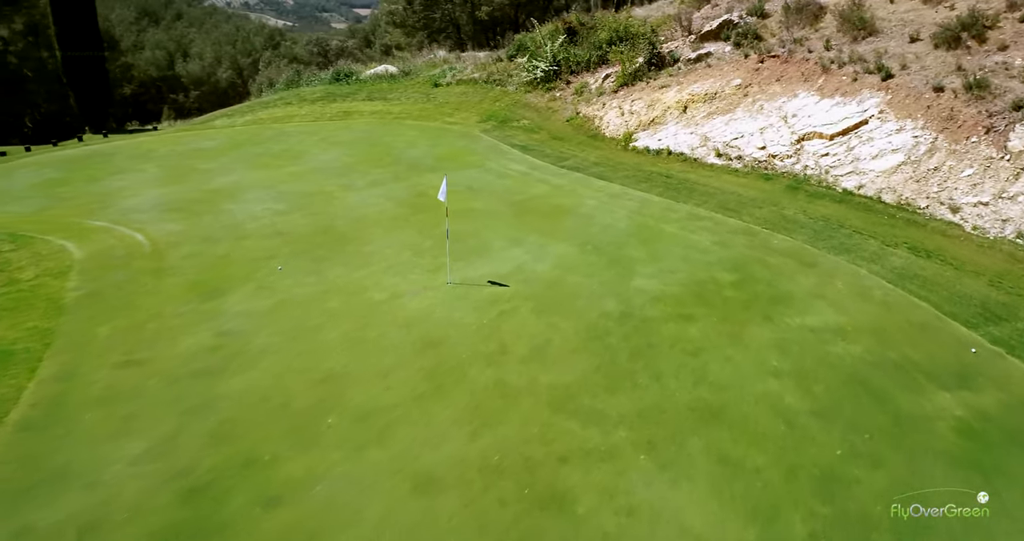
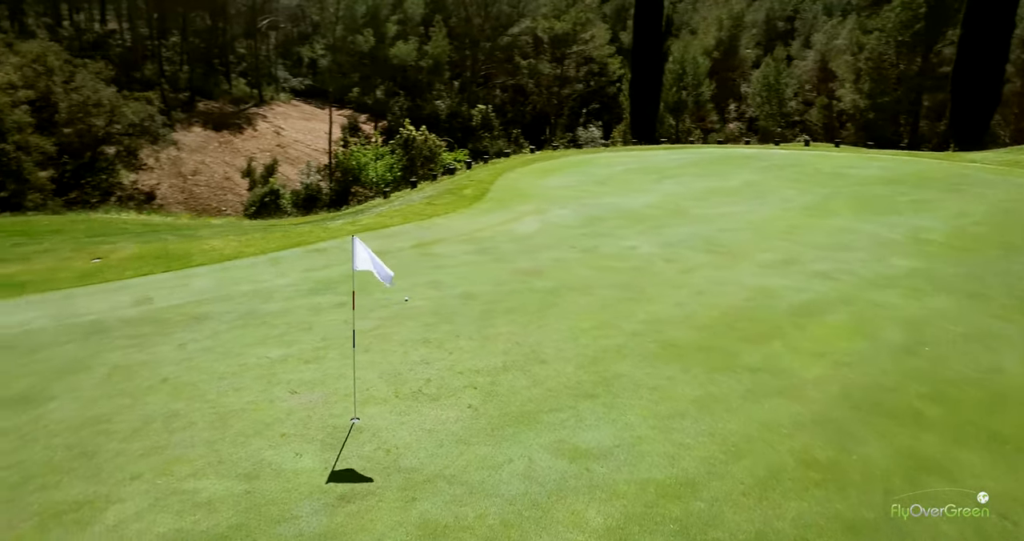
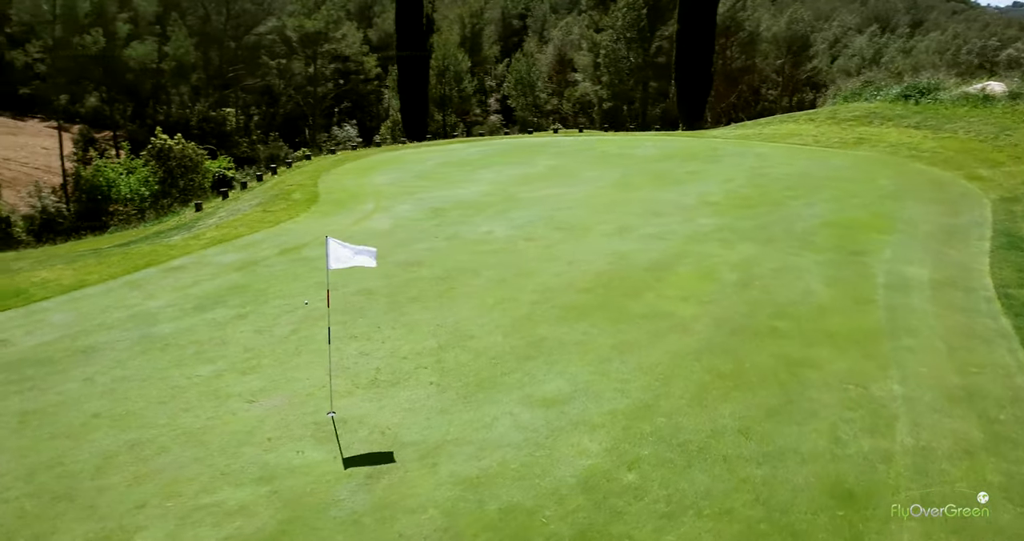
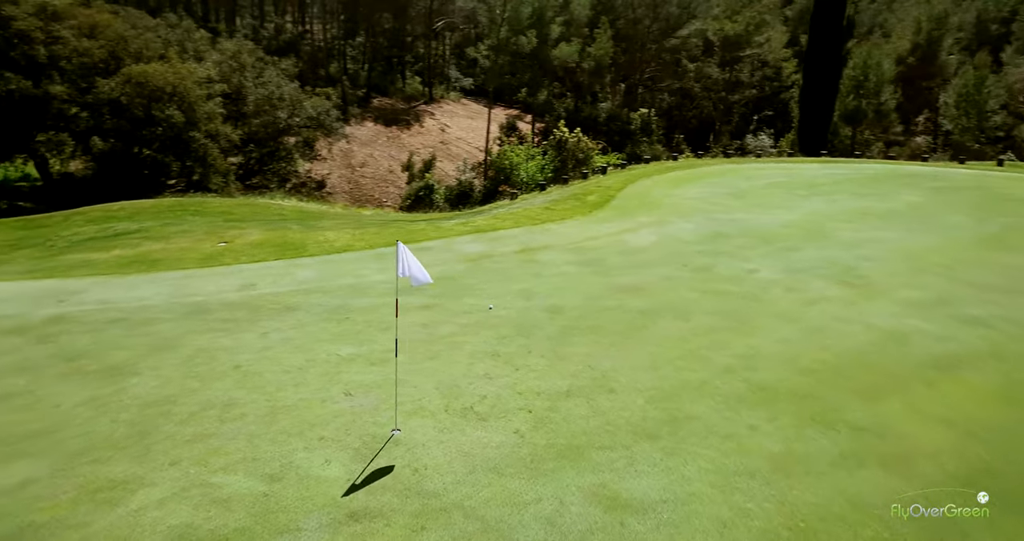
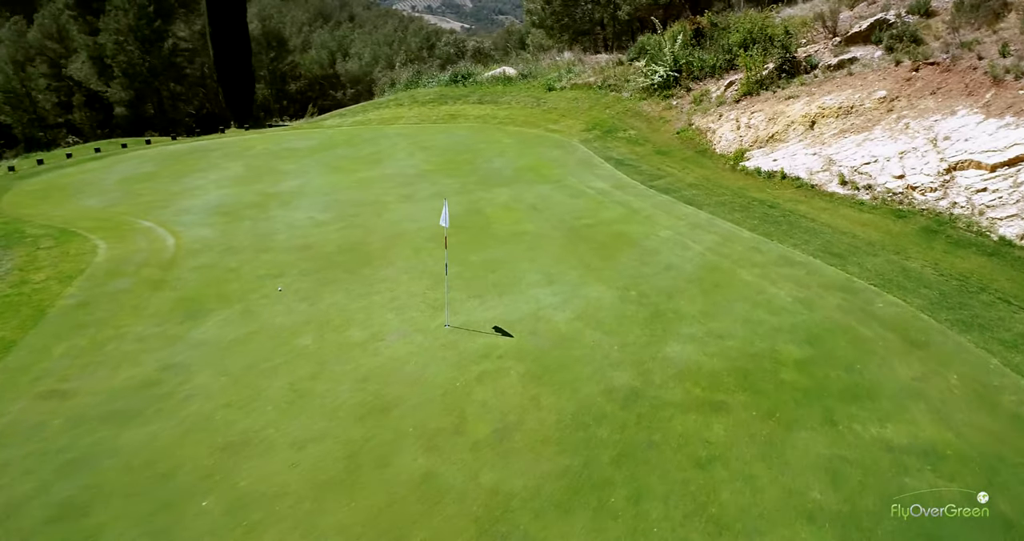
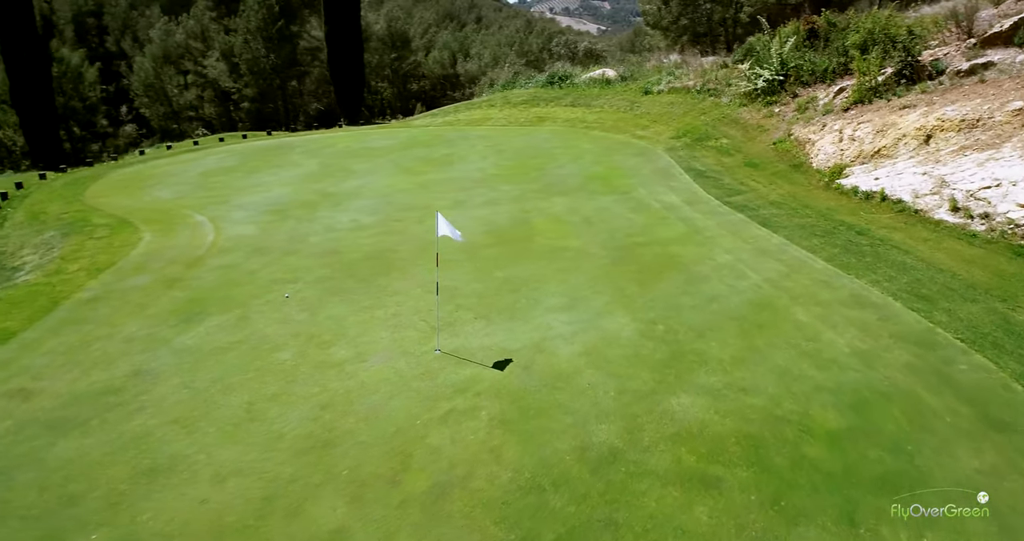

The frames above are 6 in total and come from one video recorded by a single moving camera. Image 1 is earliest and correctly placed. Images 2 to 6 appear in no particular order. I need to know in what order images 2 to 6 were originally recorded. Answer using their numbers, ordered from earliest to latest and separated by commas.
5, 6, 3, 2, 4
